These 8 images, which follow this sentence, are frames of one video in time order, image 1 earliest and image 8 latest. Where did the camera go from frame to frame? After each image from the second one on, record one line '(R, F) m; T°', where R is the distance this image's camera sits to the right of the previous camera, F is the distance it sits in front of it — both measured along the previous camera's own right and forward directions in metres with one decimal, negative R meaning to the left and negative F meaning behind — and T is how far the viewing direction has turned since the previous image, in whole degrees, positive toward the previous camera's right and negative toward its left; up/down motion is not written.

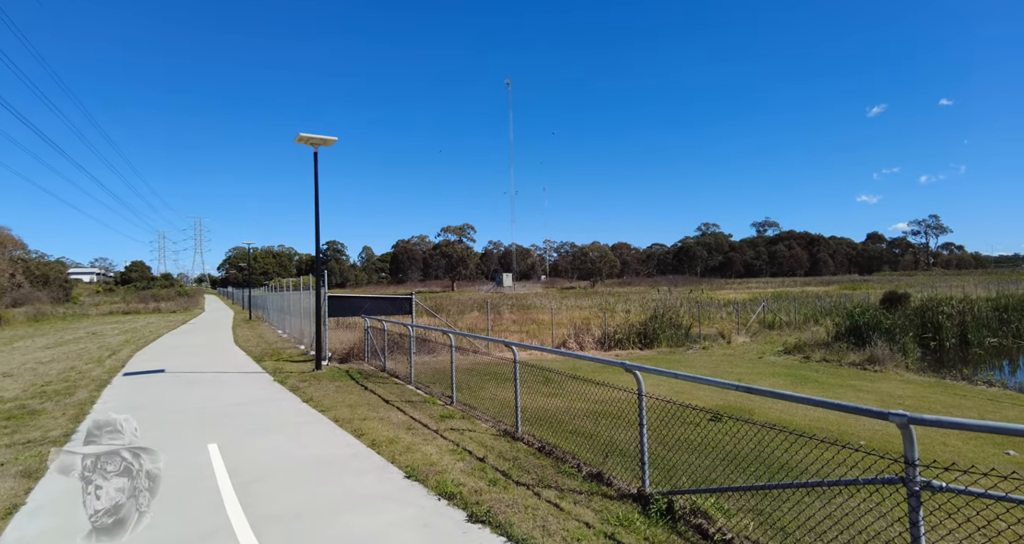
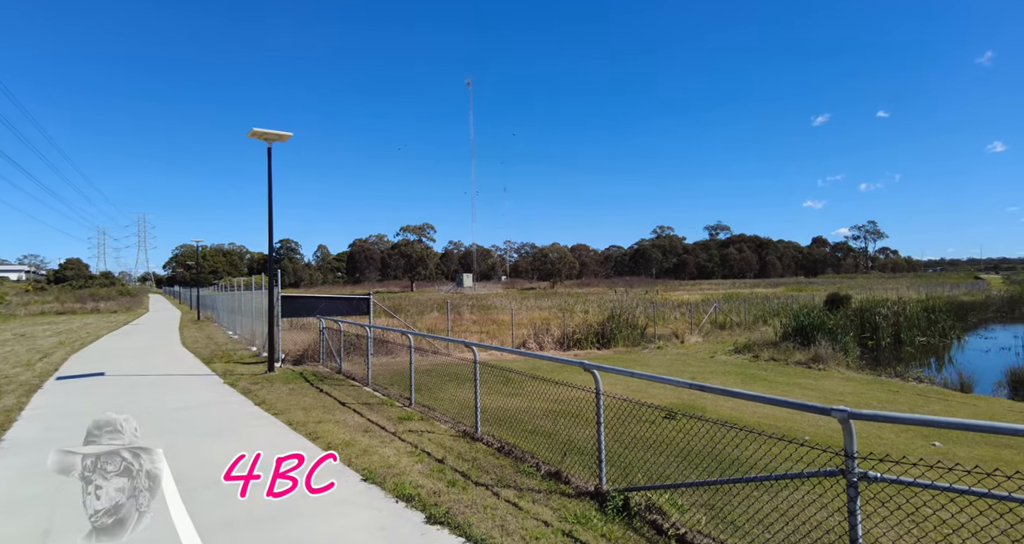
(0.0, 0.0) m; +4°
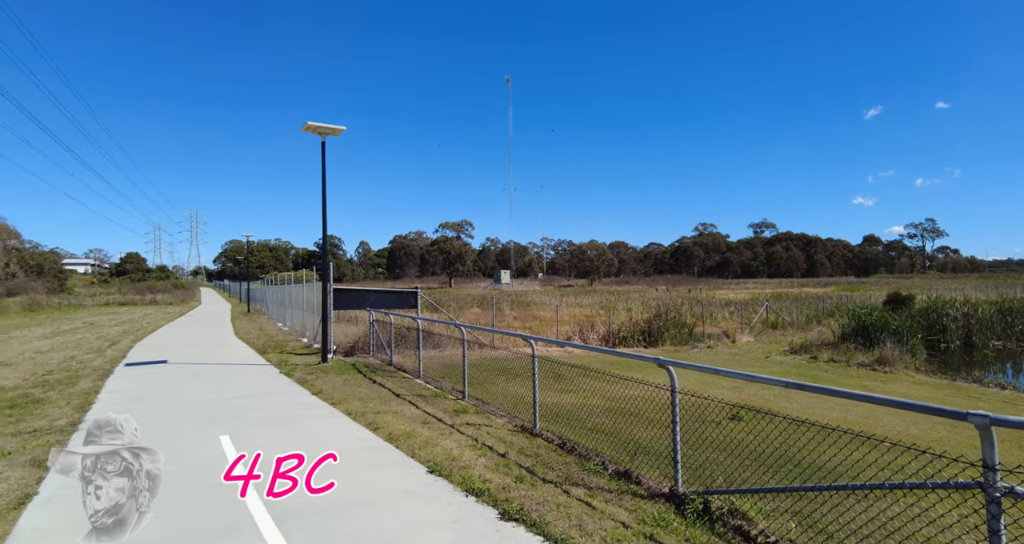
(-0.3, +0.1) m; -4°
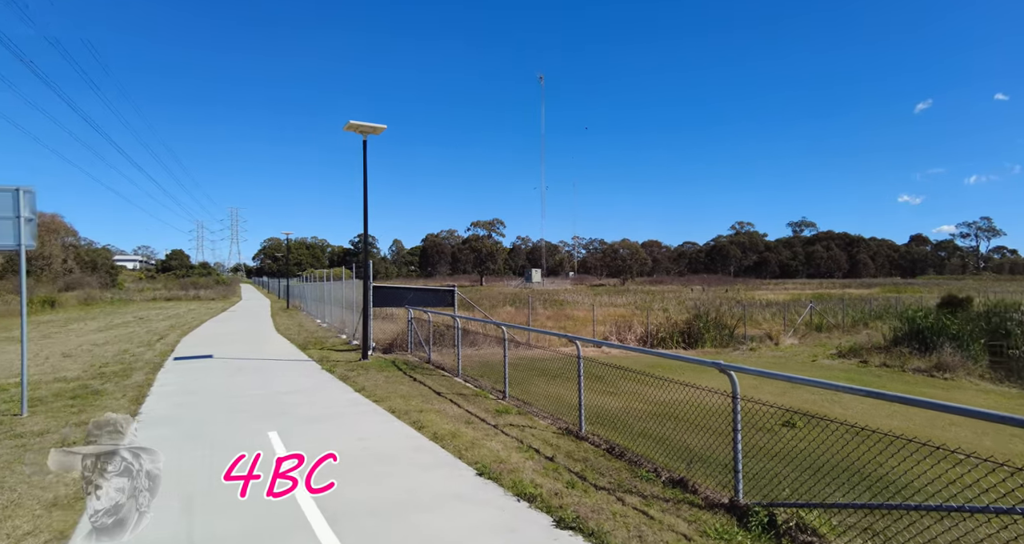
(-0.2, +0.1) m; -3°
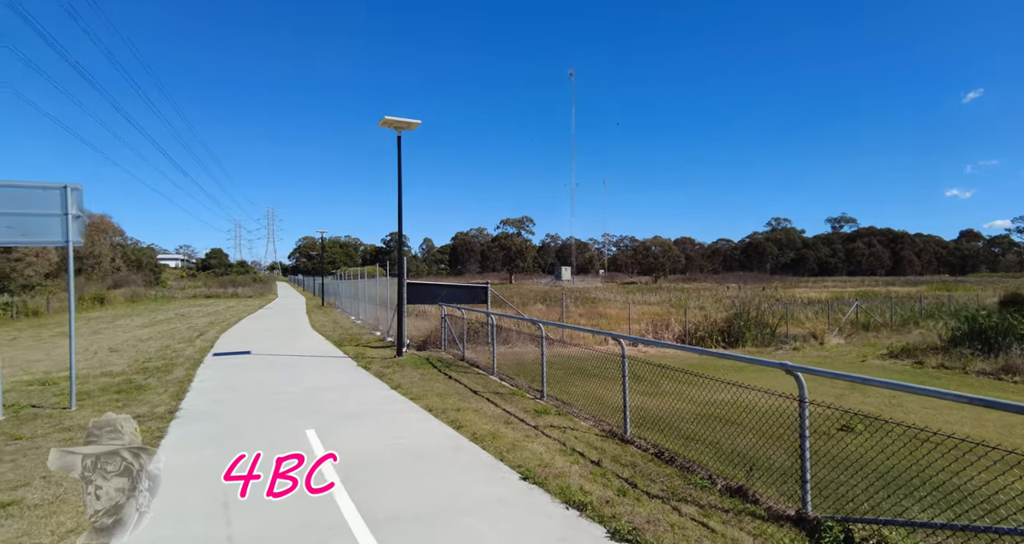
(-0.1, +0.2) m; -3°
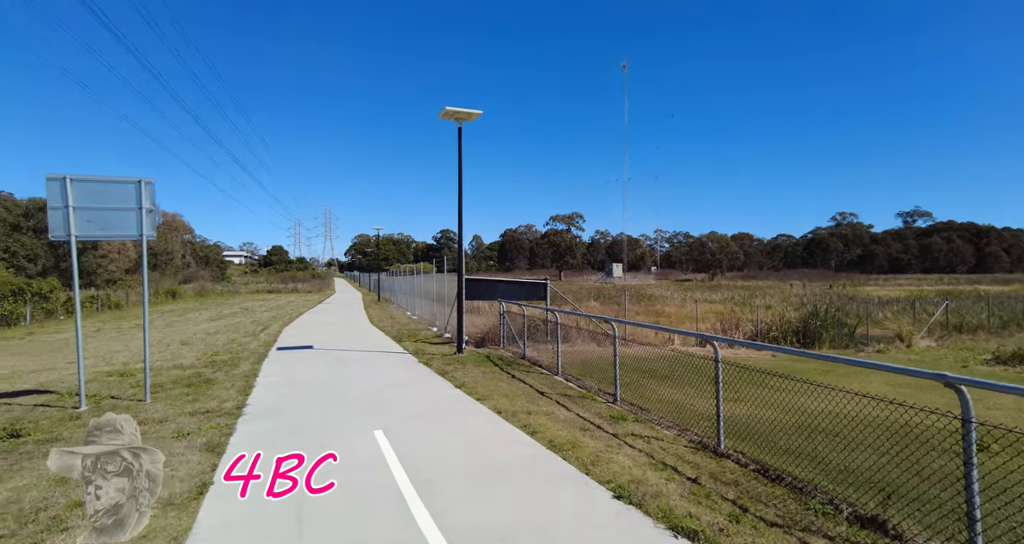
(-0.3, +0.4) m; -5°
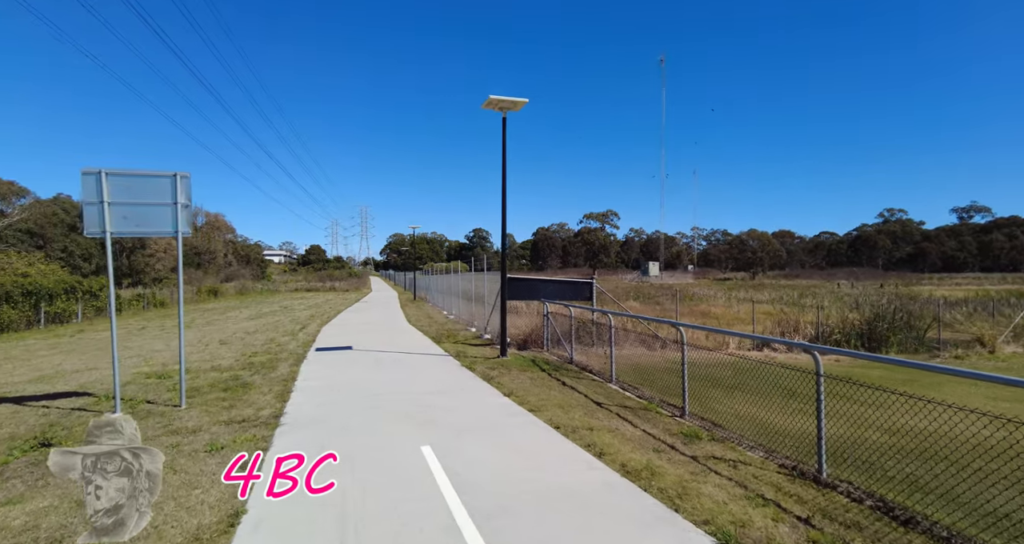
(-0.3, +0.6) m; -3°
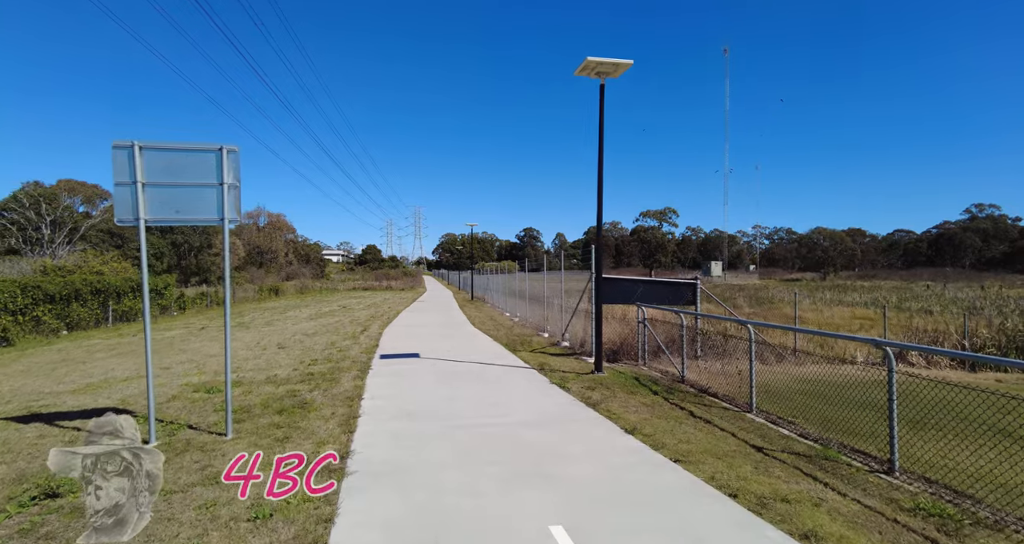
(-0.8, +1.6) m; -5°
